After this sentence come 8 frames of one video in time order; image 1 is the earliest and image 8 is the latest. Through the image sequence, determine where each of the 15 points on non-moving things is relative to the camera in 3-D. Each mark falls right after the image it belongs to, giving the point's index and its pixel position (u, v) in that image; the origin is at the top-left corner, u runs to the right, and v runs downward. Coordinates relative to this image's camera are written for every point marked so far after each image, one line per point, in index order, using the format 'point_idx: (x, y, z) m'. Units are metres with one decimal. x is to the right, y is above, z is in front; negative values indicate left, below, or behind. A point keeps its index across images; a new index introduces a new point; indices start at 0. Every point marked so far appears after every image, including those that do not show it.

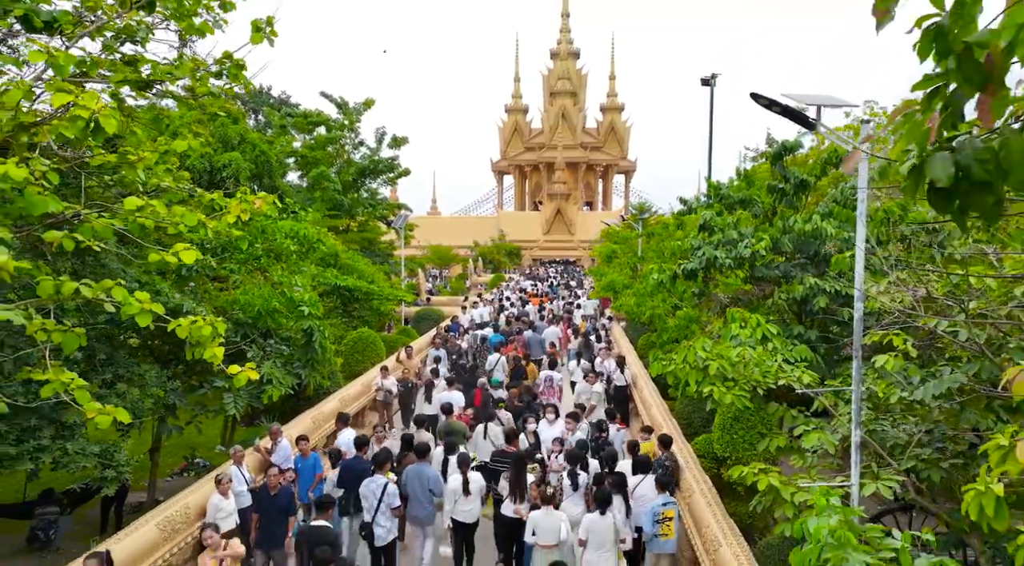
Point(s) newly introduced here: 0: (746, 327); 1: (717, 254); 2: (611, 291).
0: (+2.2, -0.4, +7.1) m
1: (+2.2, +0.3, +8.1) m
2: (+2.6, -0.2, +19.6) m
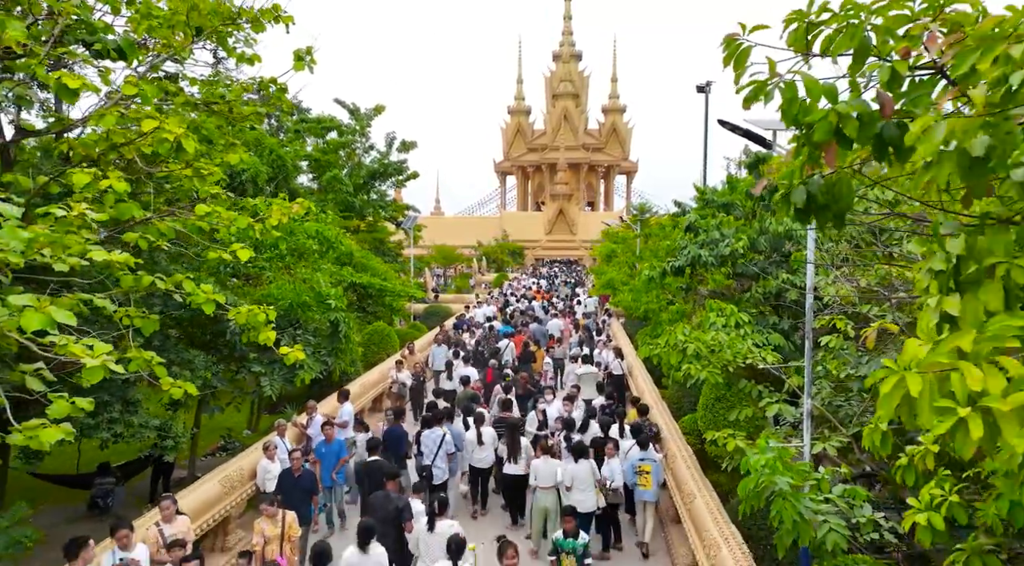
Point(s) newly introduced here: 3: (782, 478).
0: (+2.2, -0.4, +8.1) m
1: (+2.3, +0.4, +9.1) m
2: (+2.7, -0.1, +20.7) m
3: (+1.5, -1.1, +4.4) m
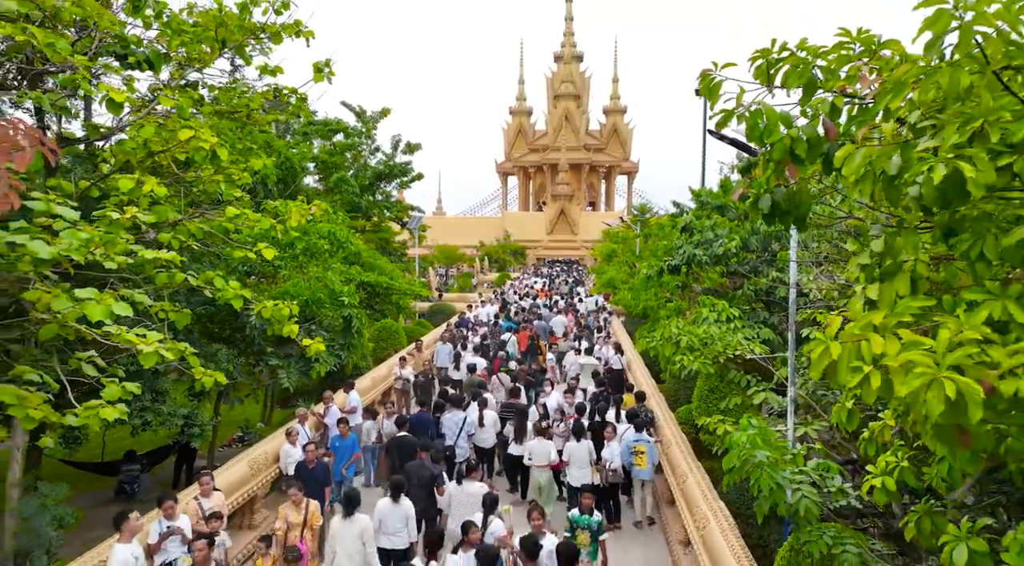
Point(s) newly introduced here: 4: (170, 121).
0: (+2.3, -0.3, +8.7) m
1: (+2.3, +0.4, +9.7) m
2: (+2.8, -0.1, +21.2) m
3: (+1.6, -1.1, +4.9) m
4: (-3.0, +1.4, +6.6) m
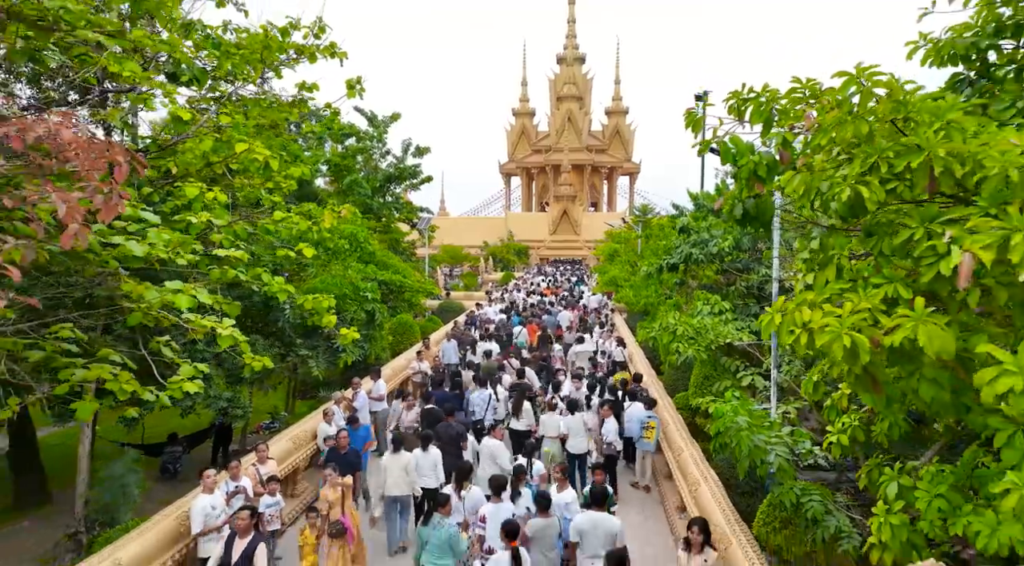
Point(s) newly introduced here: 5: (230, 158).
0: (+2.5, -0.3, +9.6) m
1: (+2.5, +0.4, +10.6) m
2: (+3.0, 0.0, +22.1) m
3: (+1.7, -1.0, +5.8) m
4: (-2.9, +1.5, +7.5) m
5: (-2.8, +1.3, +7.5) m
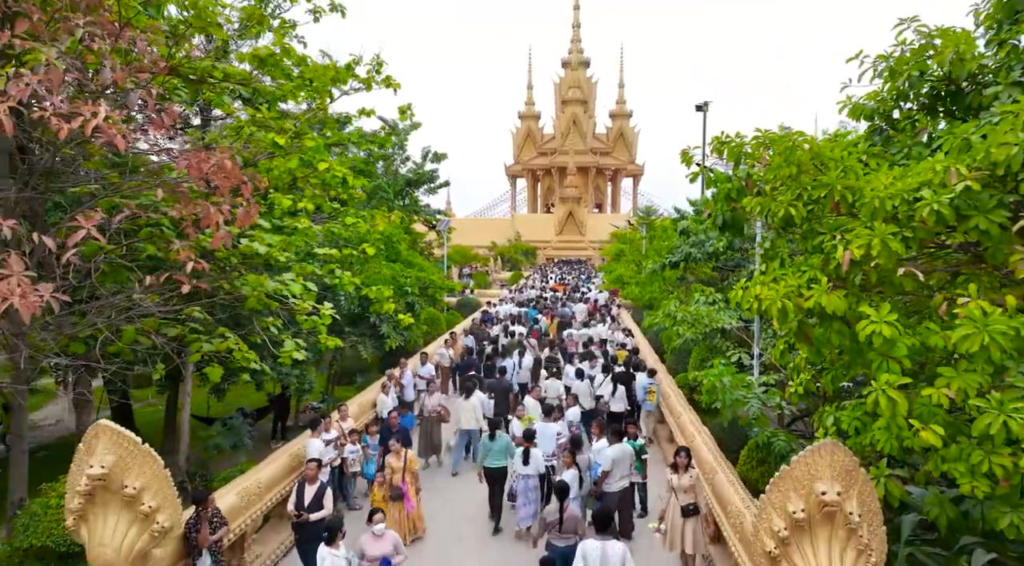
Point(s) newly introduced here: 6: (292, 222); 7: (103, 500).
0: (+2.8, -0.2, +11.3) m
1: (+2.9, +0.5, +12.3) m
2: (+3.4, 0.0, +23.8) m
3: (+2.1, -0.9, +7.5) m
4: (-2.5, +1.6, +9.3) m
5: (-2.4, +1.3, +9.2) m
6: (-2.6, +0.7, +9.1) m
7: (-2.5, -1.3, +4.7) m
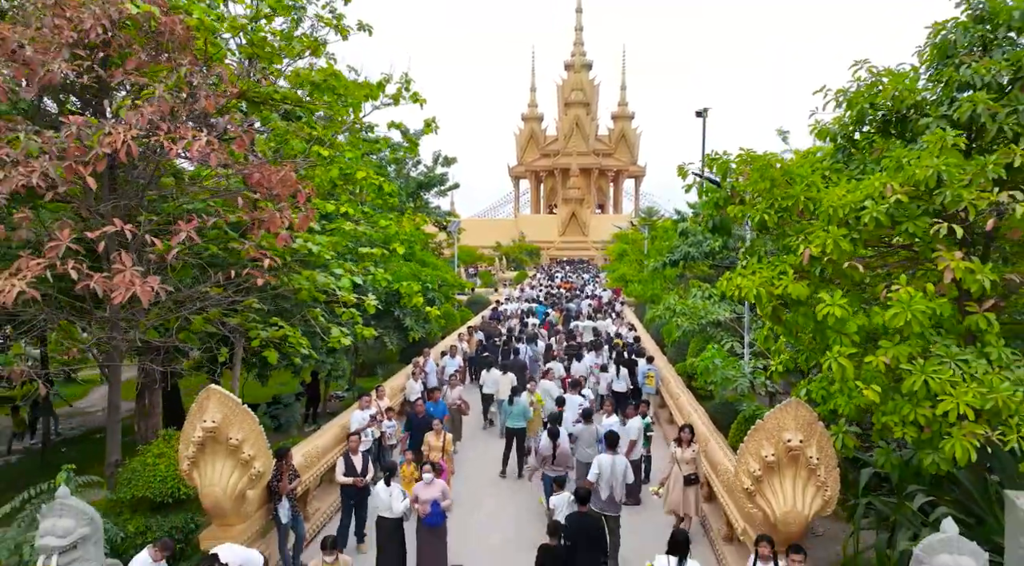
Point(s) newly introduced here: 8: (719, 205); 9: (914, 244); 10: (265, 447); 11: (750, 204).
0: (+3.1, -0.1, +12.4) m
1: (+3.1, +0.6, +13.4) m
2: (+3.6, +0.1, +25.0) m
3: (+2.3, -0.9, +8.7) m
4: (-2.3, +1.6, +10.4) m
5: (-2.2, +1.4, +10.4) m
6: (-2.4, +0.8, +10.2) m
7: (-2.3, -1.3, +5.9) m
8: (+1.8, +0.7, +6.7) m
9: (+2.8, +0.3, +5.3) m
10: (-1.9, -1.3, +6.0) m
11: (+1.9, +0.6, +6.1) m
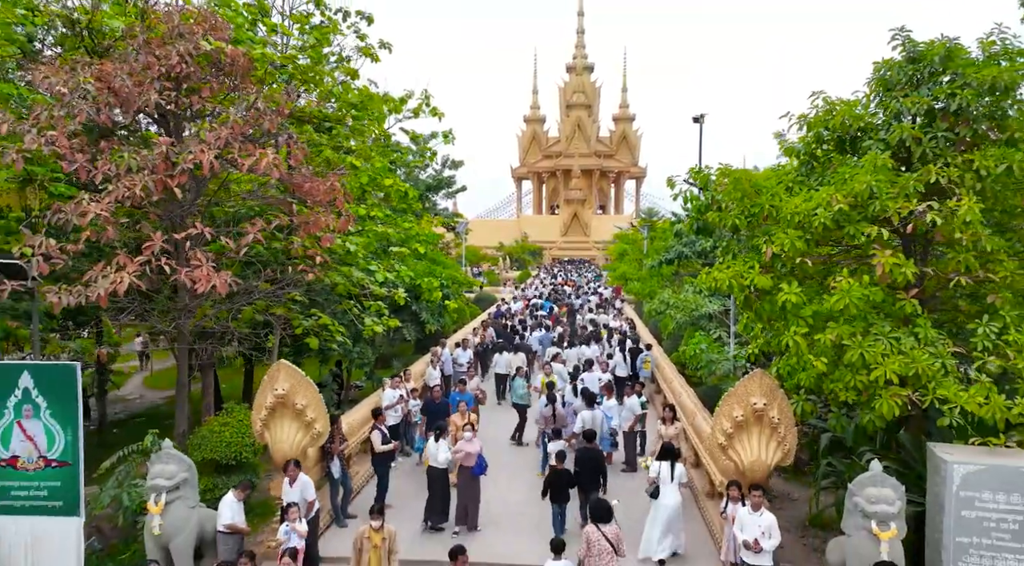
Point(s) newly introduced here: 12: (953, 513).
0: (+3.2, -0.1, +13.6) m
1: (+3.3, +0.6, +14.6) m
2: (+3.8, +0.2, +26.2) m
3: (+2.5, -0.8, +9.9) m
4: (-2.1, +1.7, +11.7) m
5: (-2.1, +1.5, +11.6) m
6: (-2.2, +0.8, +11.4) m
7: (-2.1, -1.2, +7.1) m
8: (+1.9, +0.8, +7.9) m
9: (+2.9, +0.3, +6.6) m
10: (-1.8, -1.2, +7.2) m
11: (+2.0, +0.7, +7.4) m
12: (+3.3, -1.7, +5.8) m
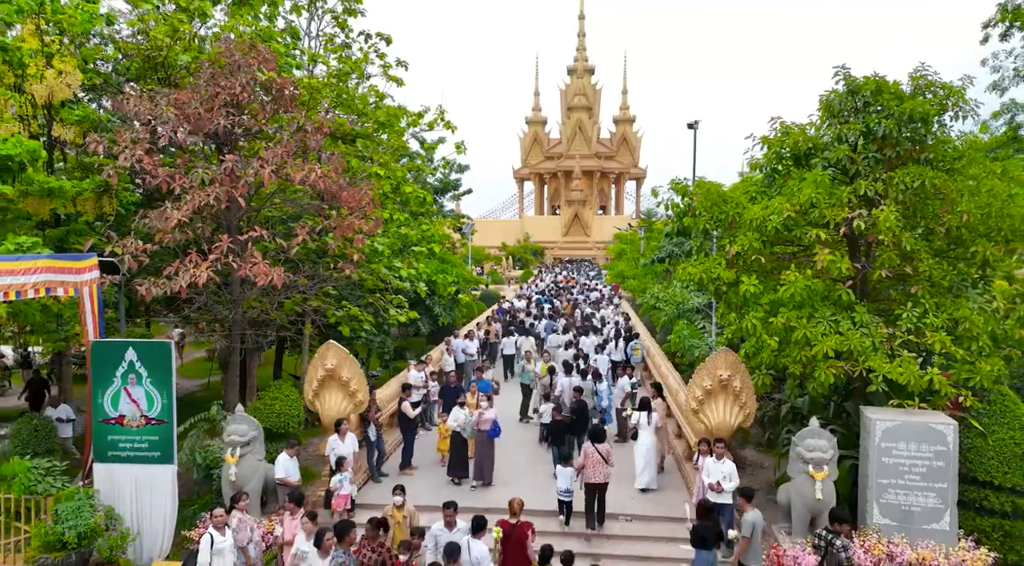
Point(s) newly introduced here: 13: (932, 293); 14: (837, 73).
0: (+3.3, 0.0, +15.1) m
1: (+3.4, +0.7, +16.1) m
2: (+4.0, +0.2, +27.6) m
3: (+2.6, -0.8, +11.3) m
4: (-2.0, +1.8, +13.1) m
5: (-2.0, +1.5, +13.1) m
6: (-2.1, +0.9, +12.9) m
7: (-2.0, -1.1, +8.6) m
8: (+2.0, +0.8, +9.3) m
9: (+3.0, +0.4, +8.0) m
10: (-1.7, -1.1, +8.7) m
11: (+2.1, +0.8, +8.8) m
12: (+3.4, -1.7, +7.2) m
13: (+4.3, -0.1, +7.9) m
14: (+3.5, +2.3, +8.3) m
